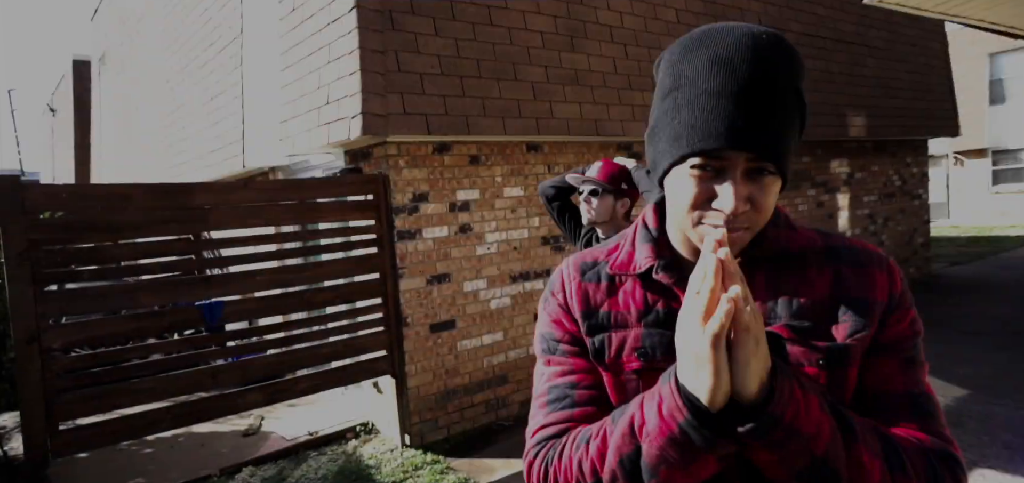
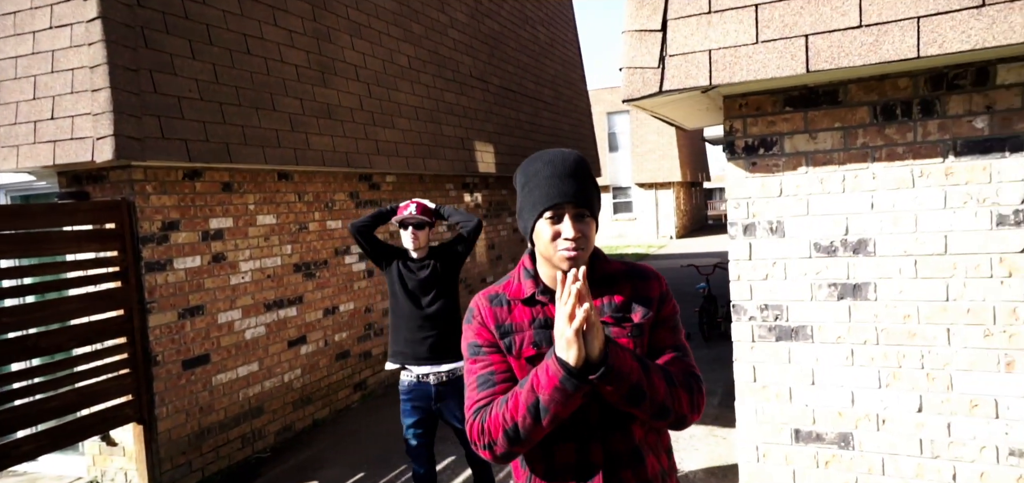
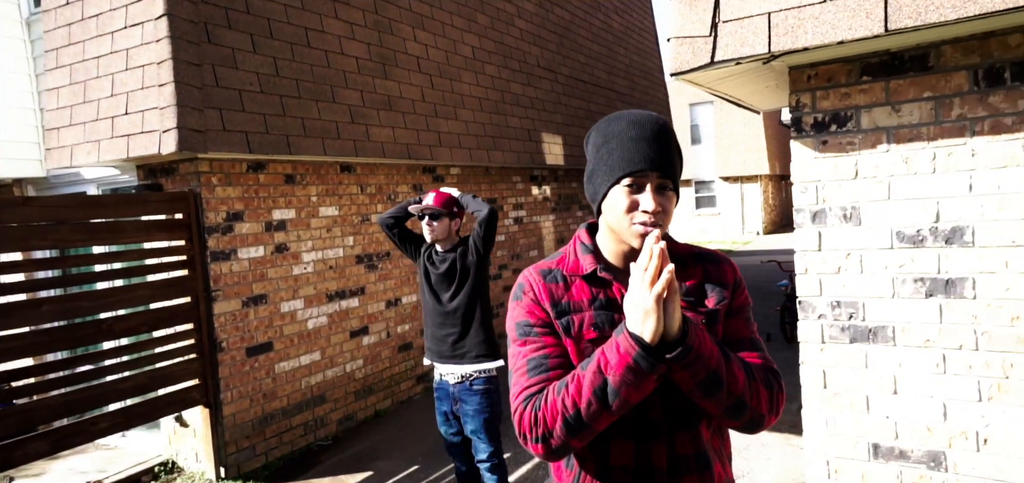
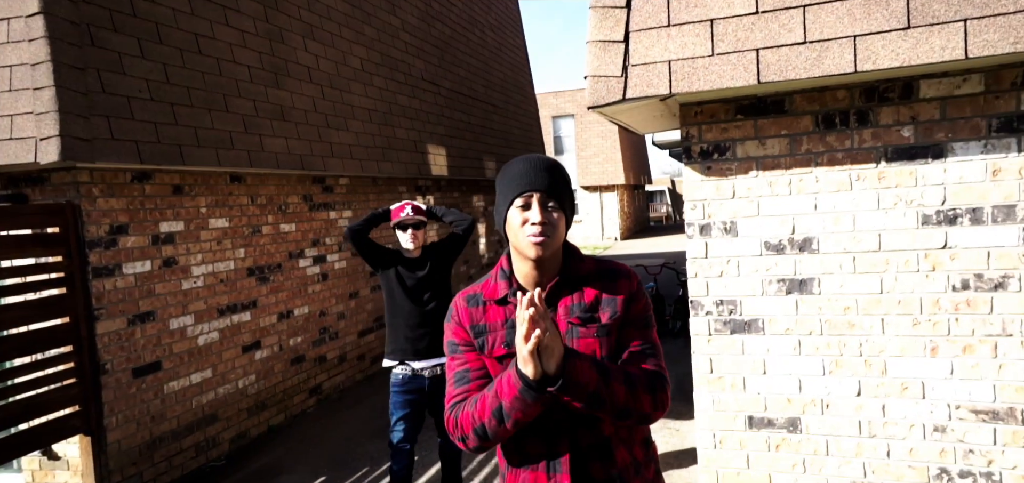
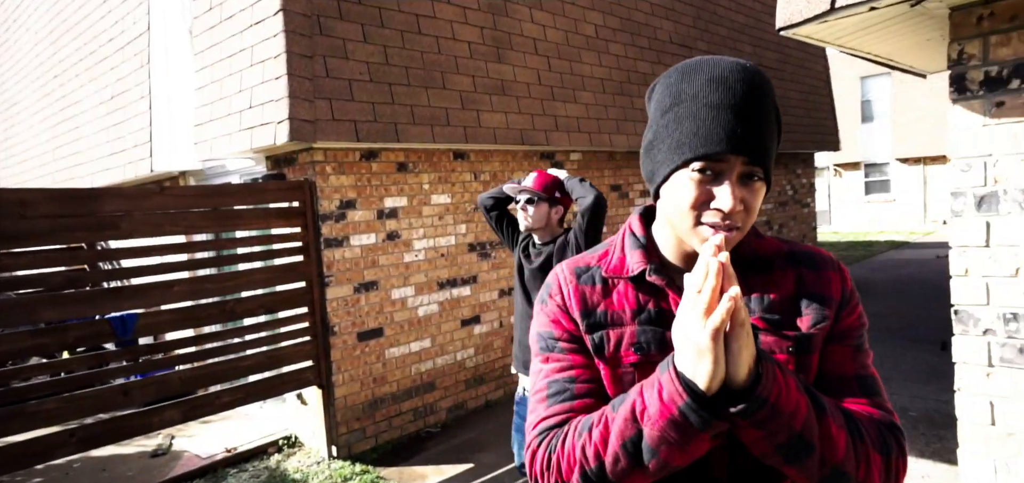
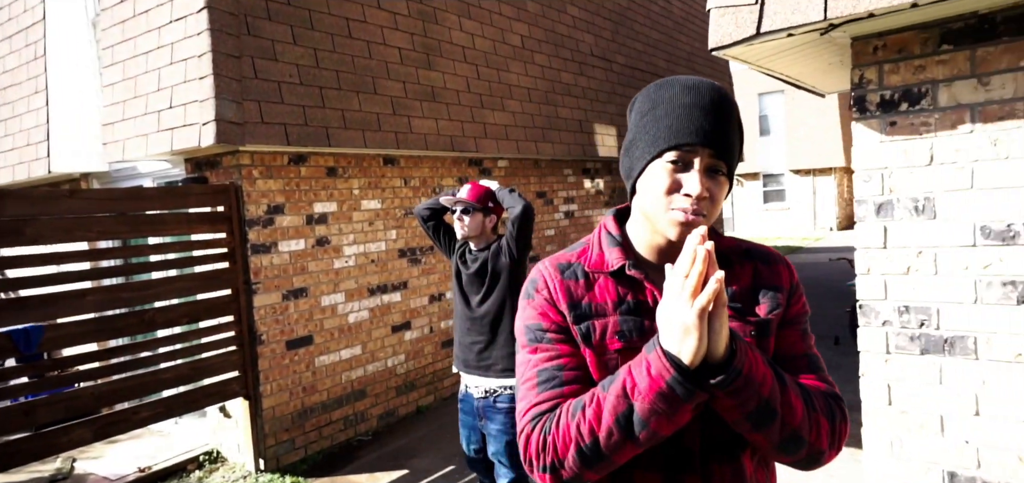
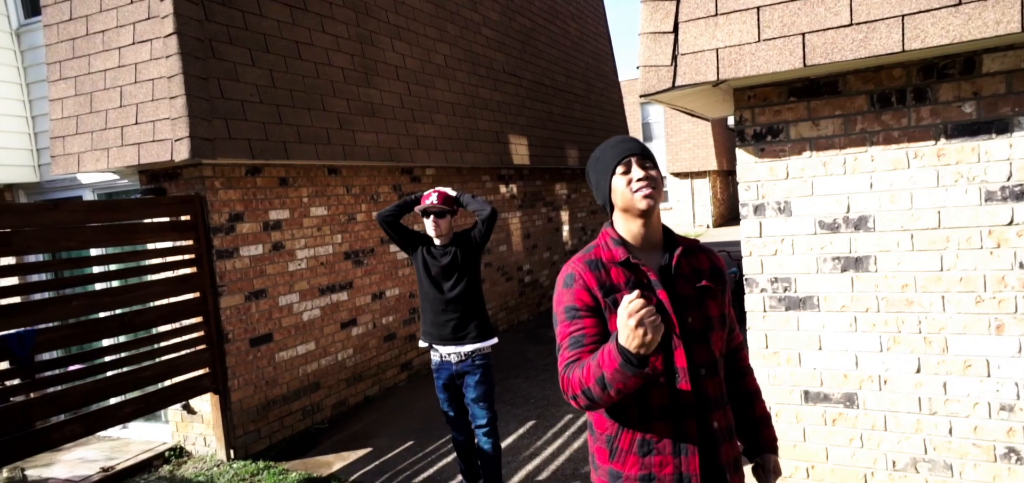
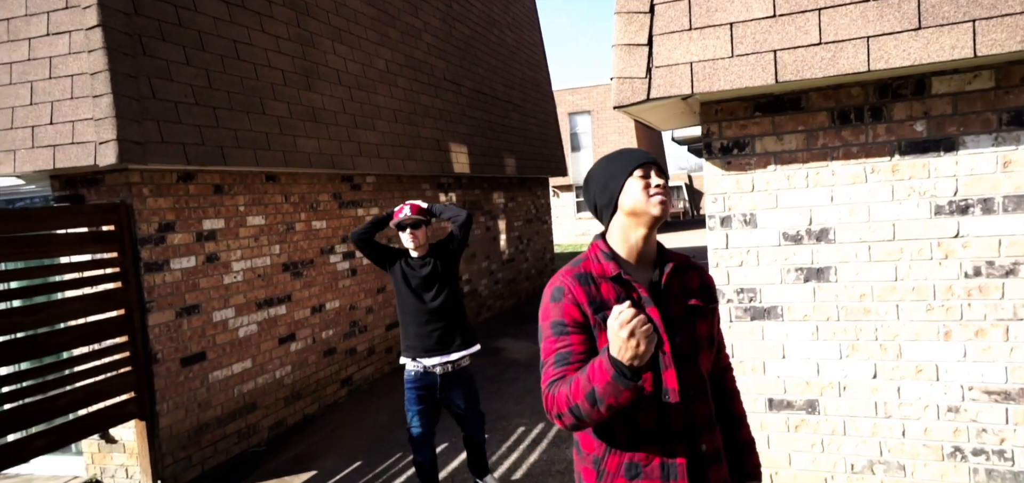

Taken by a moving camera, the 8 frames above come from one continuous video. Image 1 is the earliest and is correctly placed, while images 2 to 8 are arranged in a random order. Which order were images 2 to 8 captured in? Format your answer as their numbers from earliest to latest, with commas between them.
5, 6, 3, 2, 4, 8, 7
